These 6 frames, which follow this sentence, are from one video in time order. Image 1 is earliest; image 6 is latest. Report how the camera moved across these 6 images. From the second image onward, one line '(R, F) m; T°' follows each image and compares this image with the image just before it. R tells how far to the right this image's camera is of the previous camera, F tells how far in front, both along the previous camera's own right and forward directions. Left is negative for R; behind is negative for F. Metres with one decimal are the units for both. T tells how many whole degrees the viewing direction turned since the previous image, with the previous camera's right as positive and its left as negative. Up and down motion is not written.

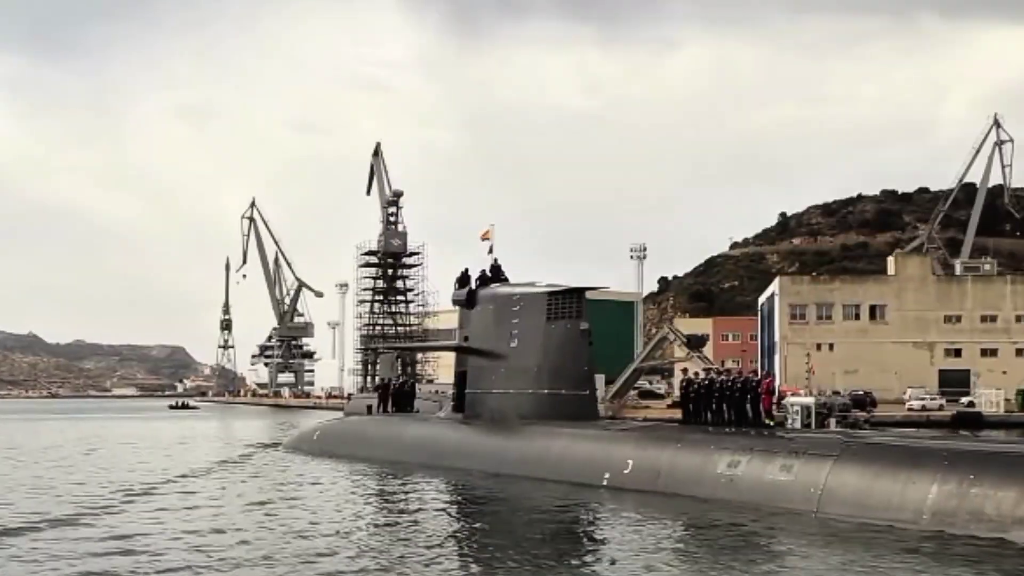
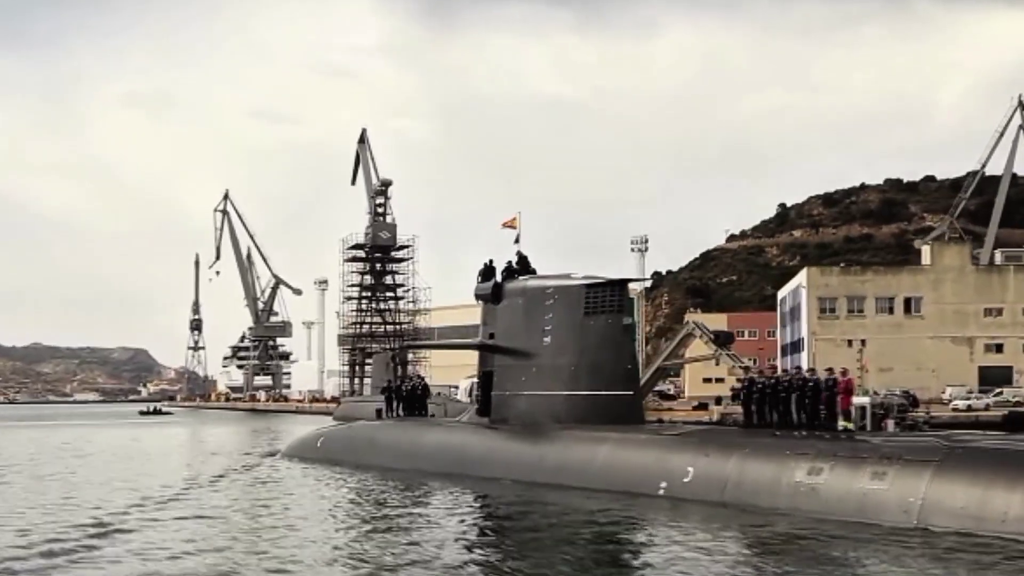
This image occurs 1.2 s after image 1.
(-1.3, +1.4) m; +3°
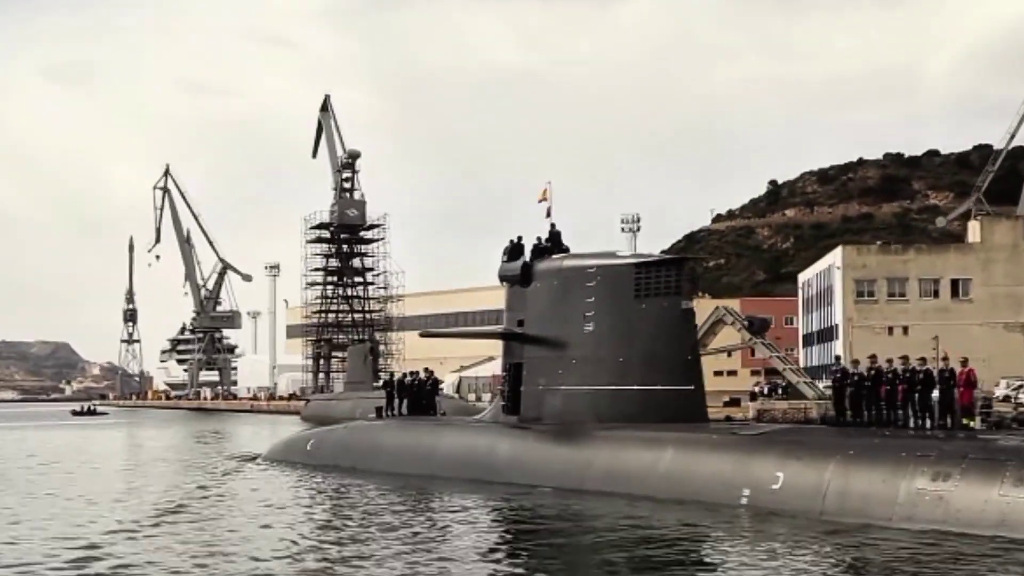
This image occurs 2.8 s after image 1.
(-1.5, +2.3) m; +5°
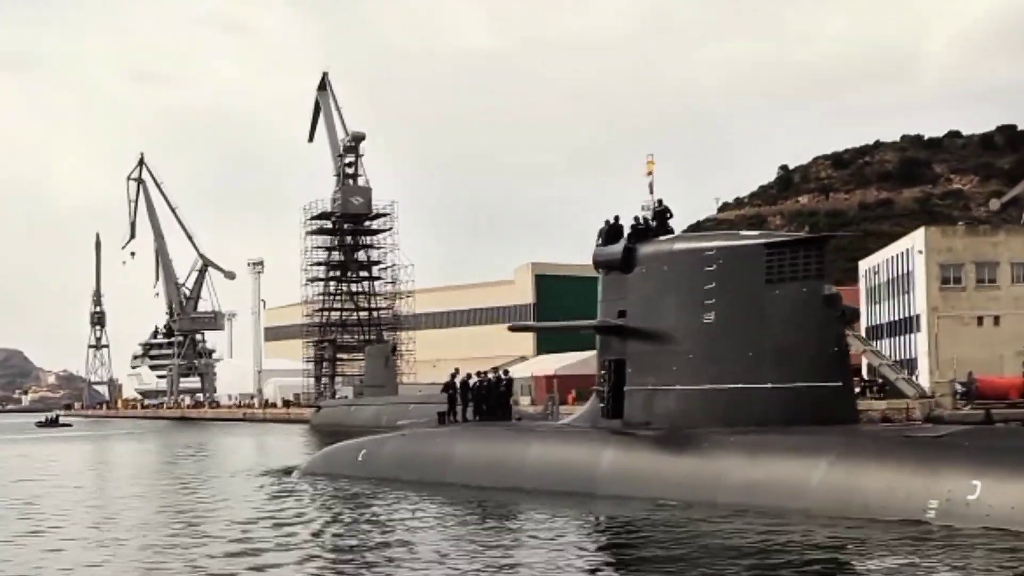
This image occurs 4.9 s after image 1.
(-1.9, +1.7) m; +5°
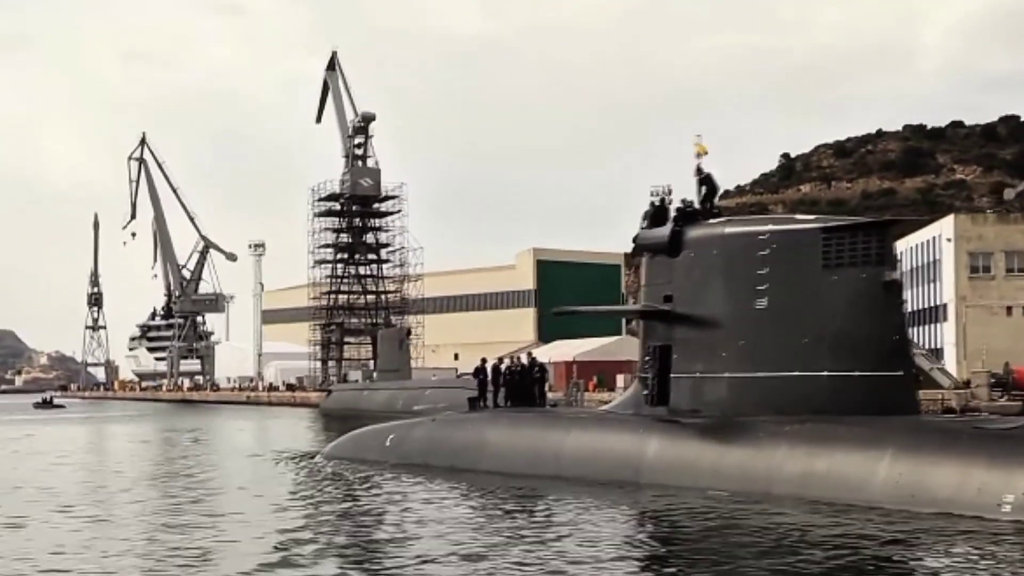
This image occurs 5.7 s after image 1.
(-0.8, +0.2) m; +2°
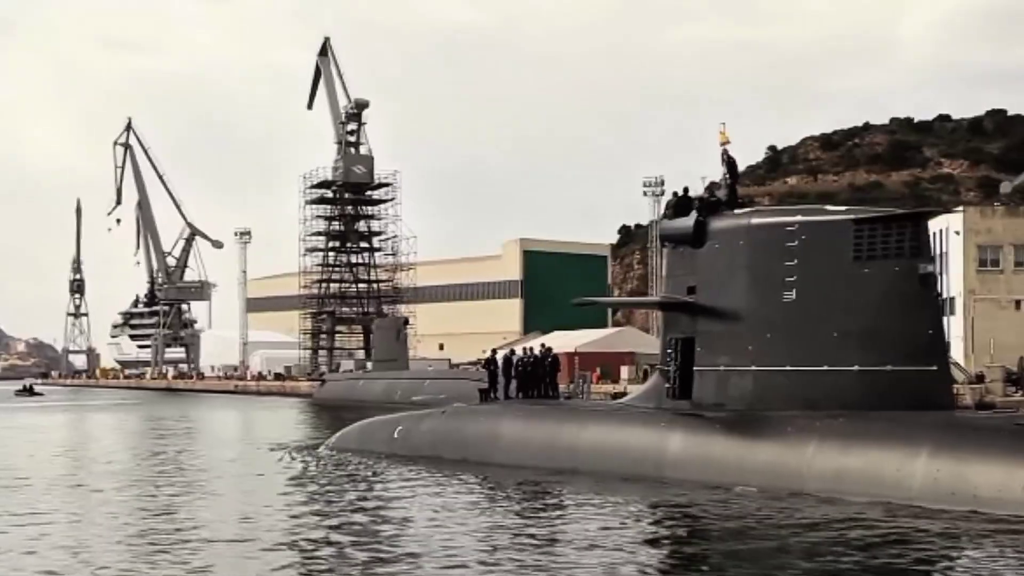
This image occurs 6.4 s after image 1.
(-0.6, +0.2) m; +2°
